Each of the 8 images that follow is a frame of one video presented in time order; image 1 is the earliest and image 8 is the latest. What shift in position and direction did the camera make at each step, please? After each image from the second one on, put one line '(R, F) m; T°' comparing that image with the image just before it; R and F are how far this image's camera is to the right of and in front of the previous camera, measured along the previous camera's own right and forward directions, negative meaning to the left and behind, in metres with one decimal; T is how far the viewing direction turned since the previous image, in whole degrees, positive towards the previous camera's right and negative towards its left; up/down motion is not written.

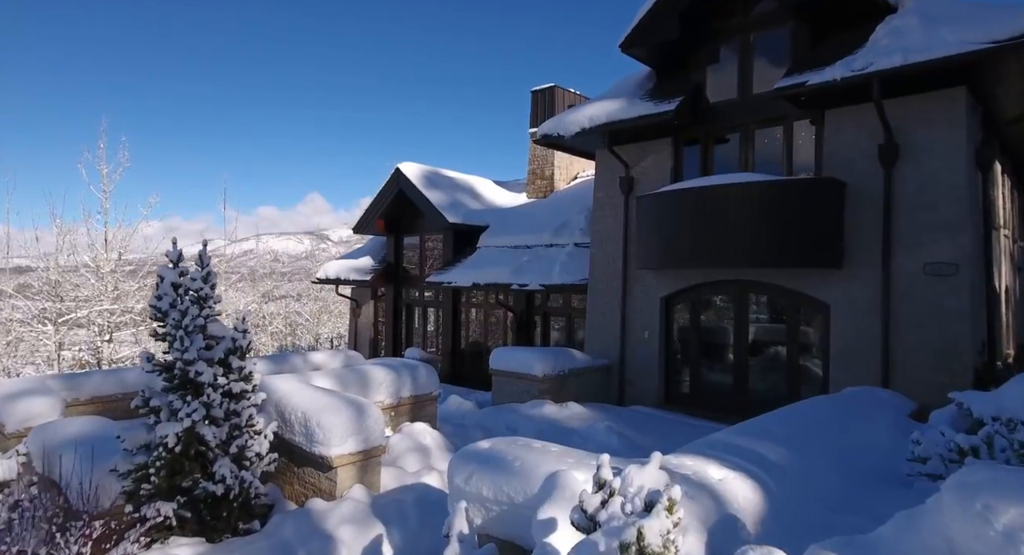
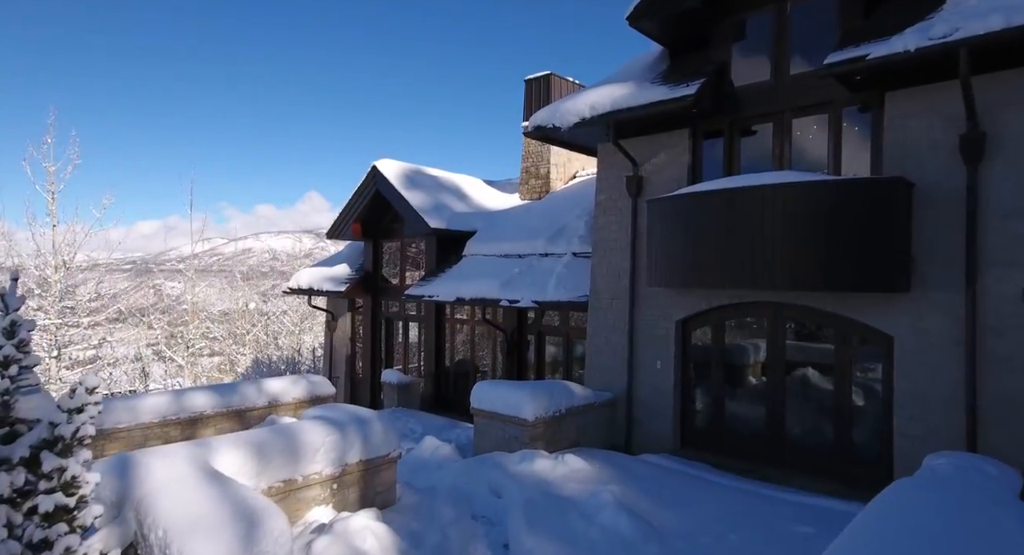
(+0.2, +1.8) m; 0°
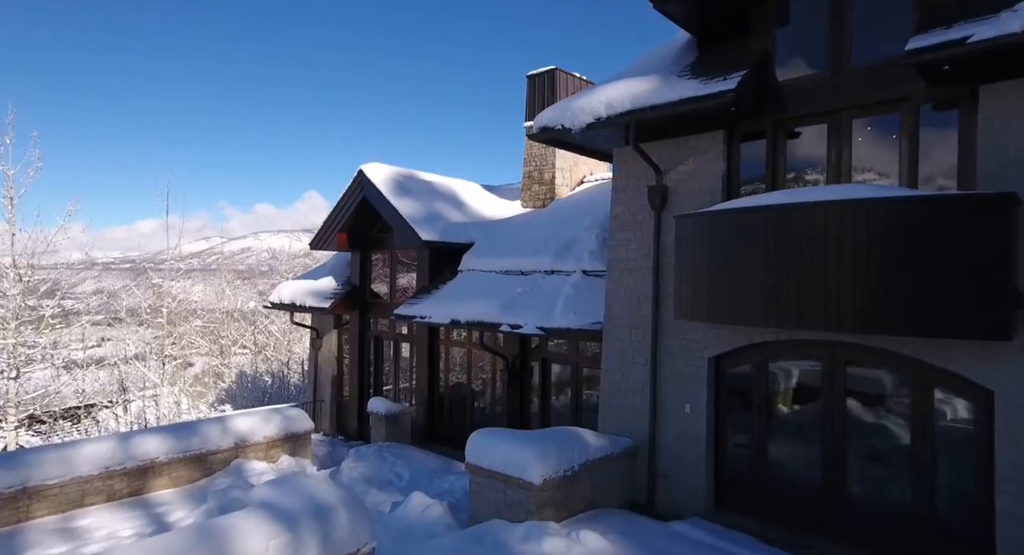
(0.0, +1.4) m; 0°
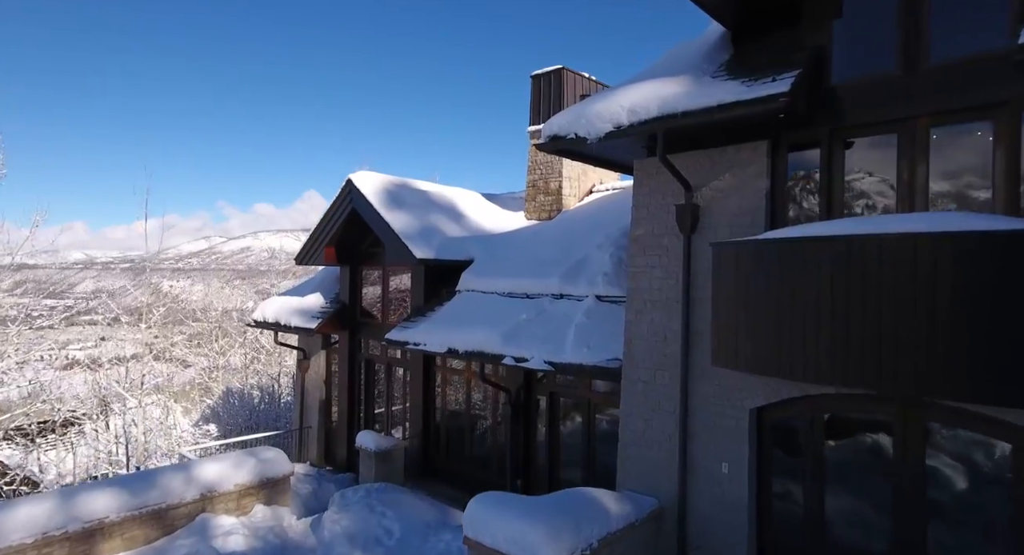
(-0.1, +1.2) m; 0°
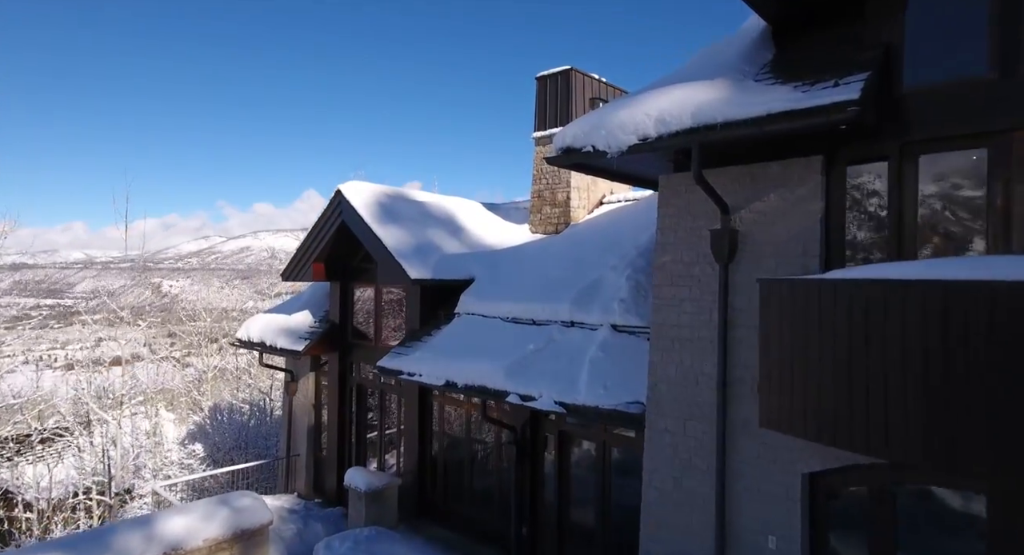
(-0.1, +1.0) m; 0°
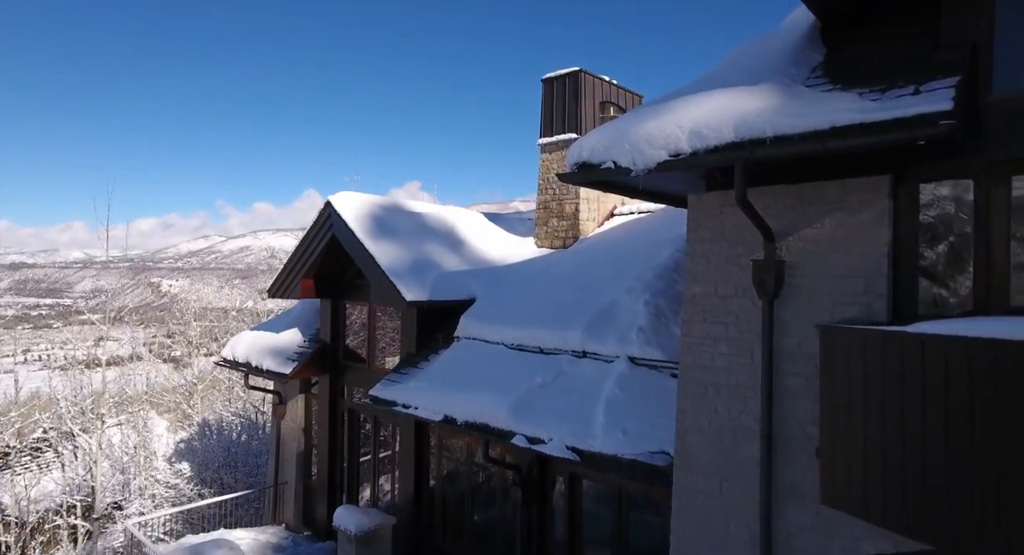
(-0.1, +0.9) m; 0°
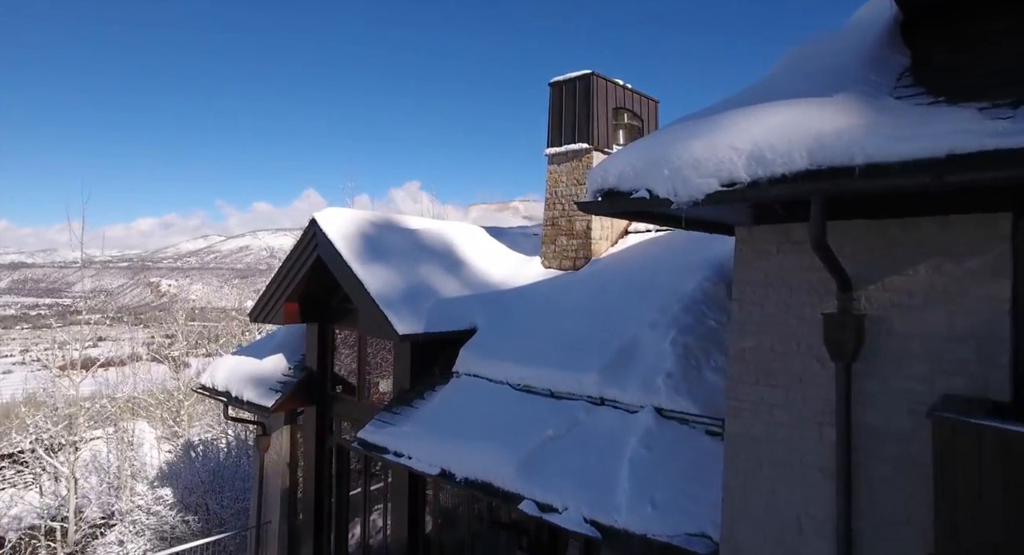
(-0.1, +1.0) m; 0°
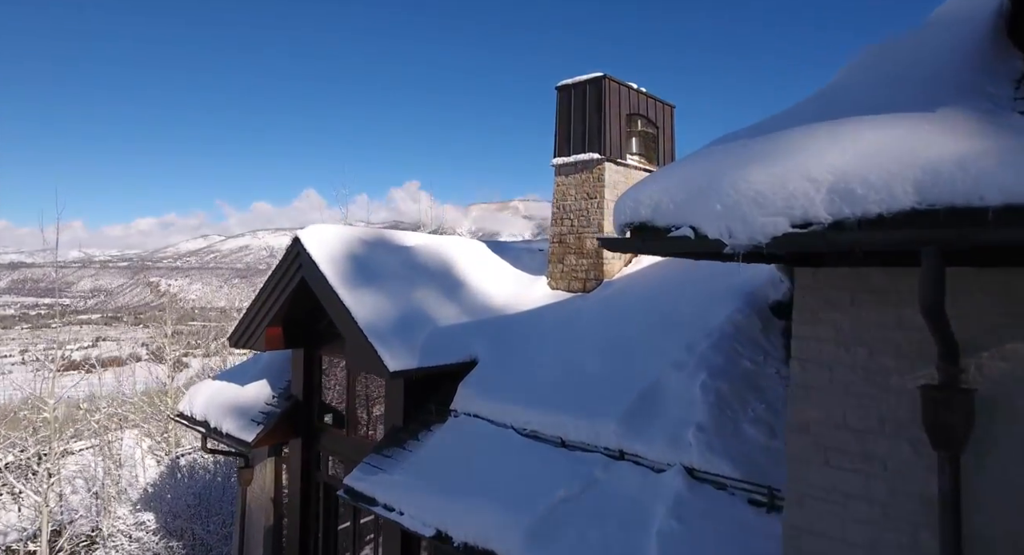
(-0.1, +0.9) m; 0°
